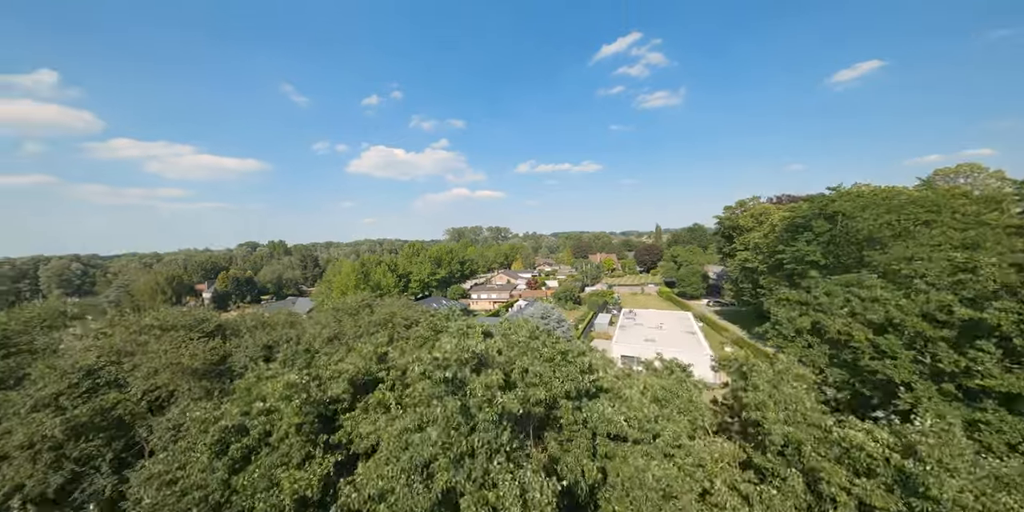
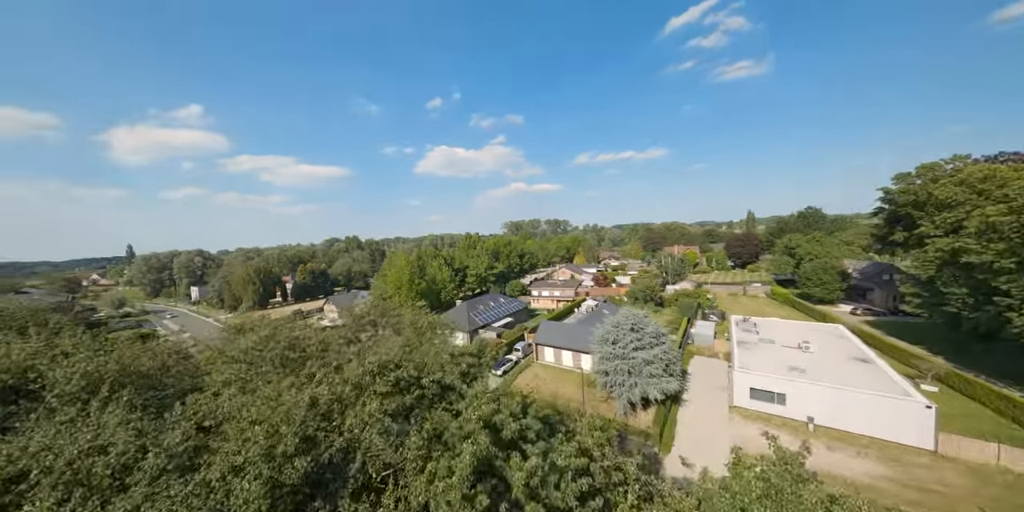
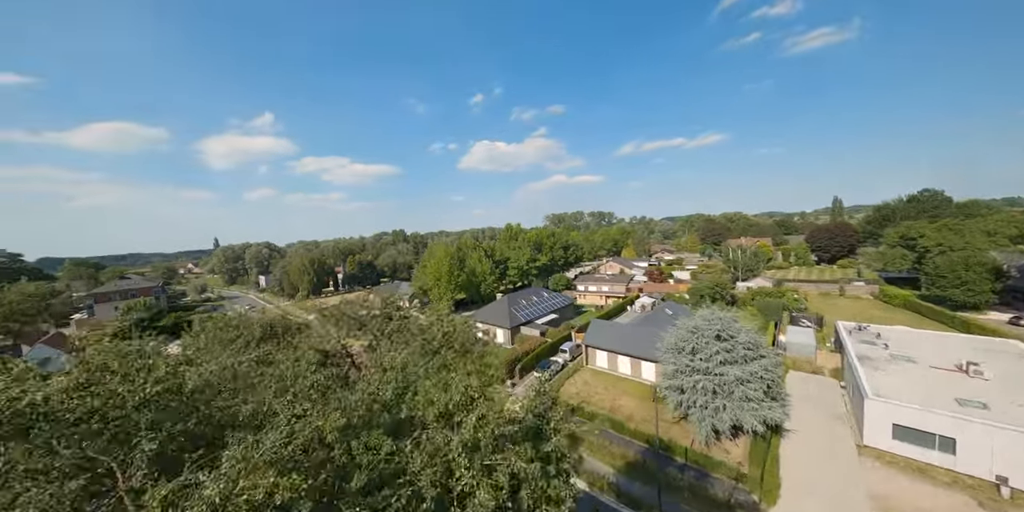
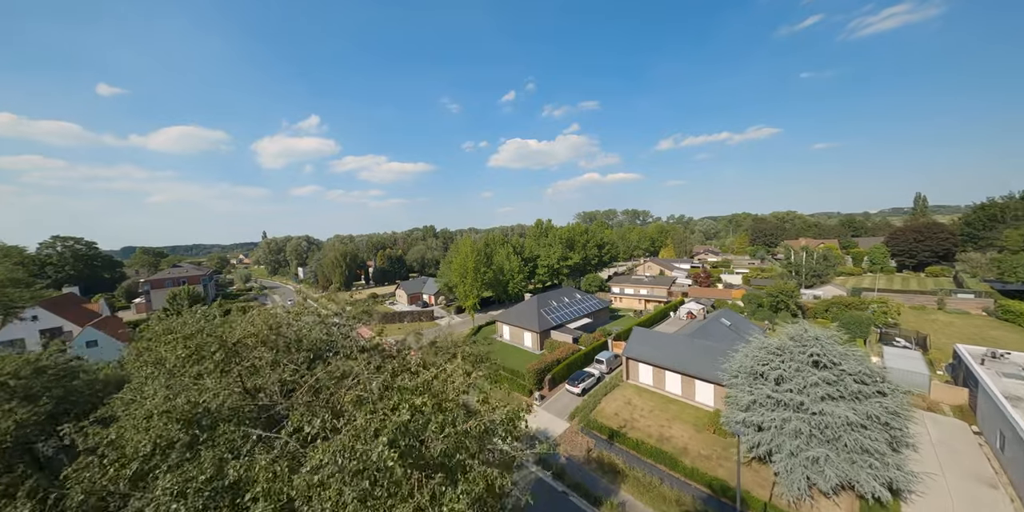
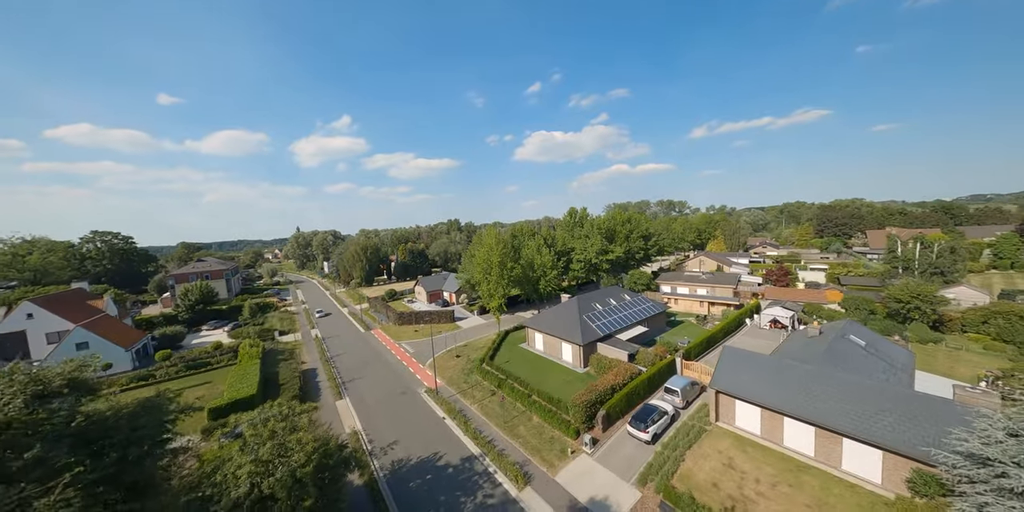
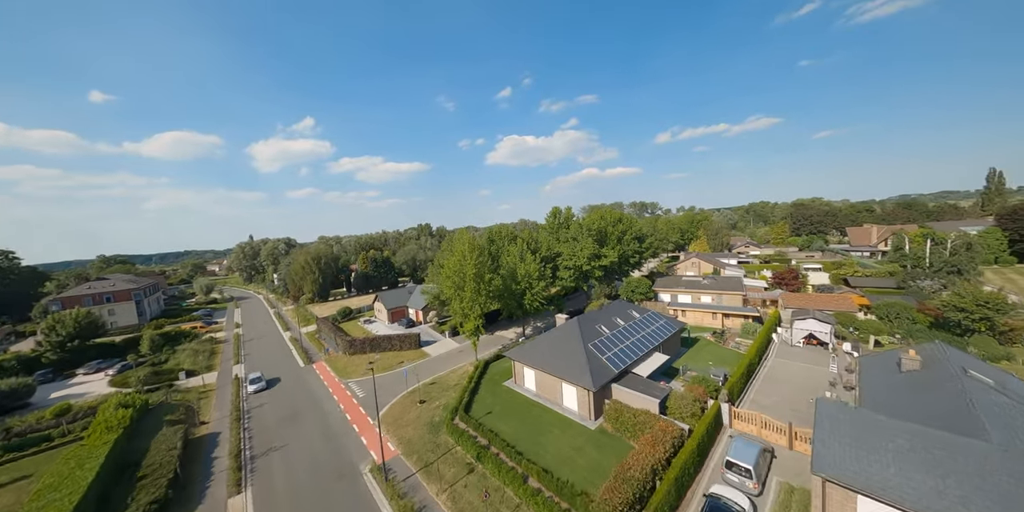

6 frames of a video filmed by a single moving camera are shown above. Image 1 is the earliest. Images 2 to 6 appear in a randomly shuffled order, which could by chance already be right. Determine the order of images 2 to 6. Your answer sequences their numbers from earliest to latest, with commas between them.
2, 3, 4, 5, 6
